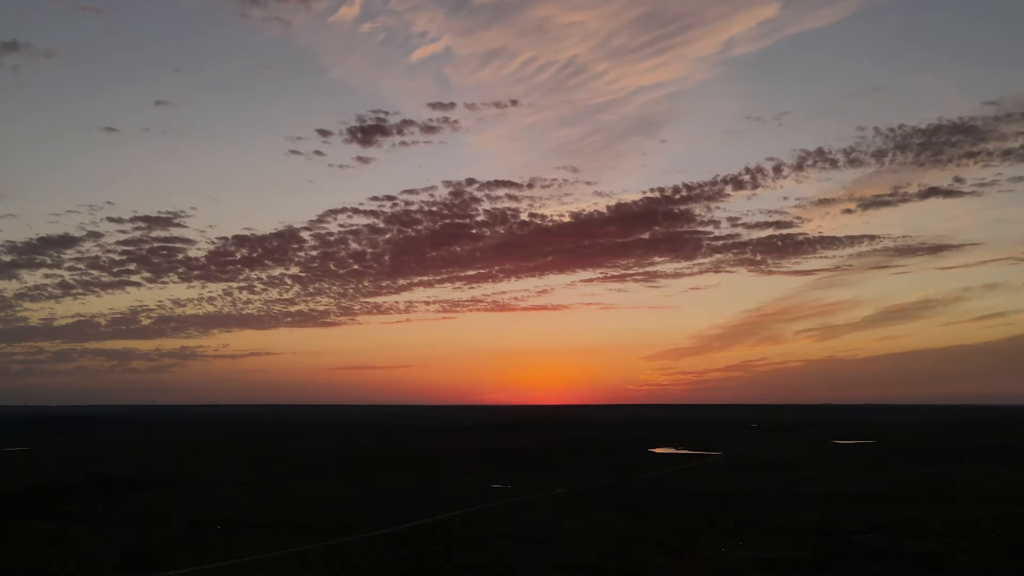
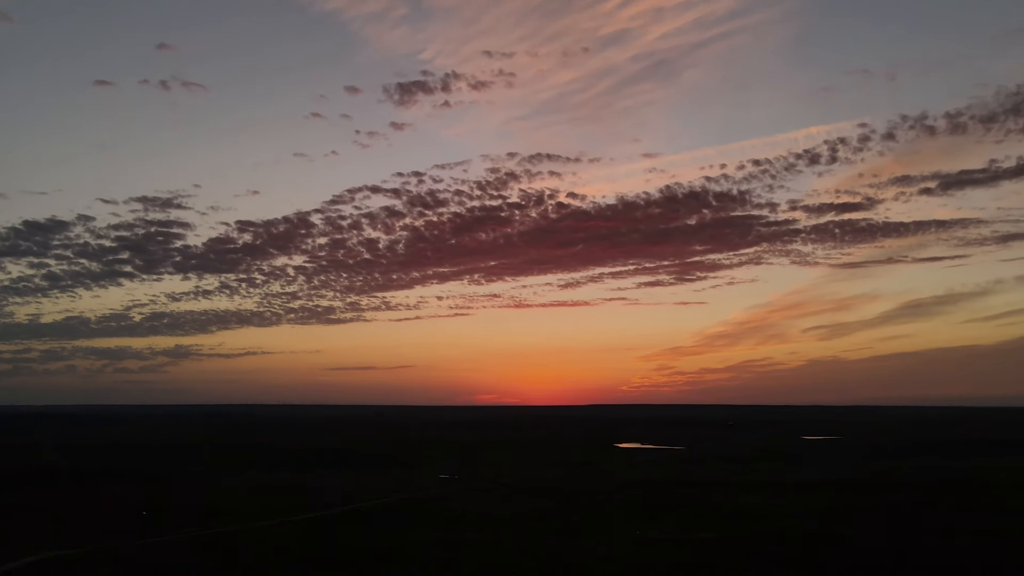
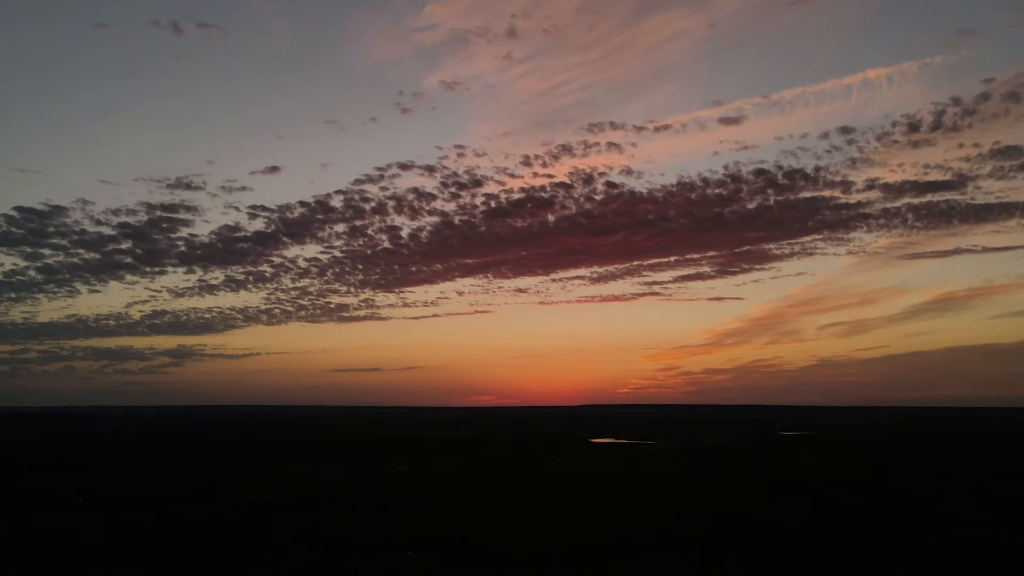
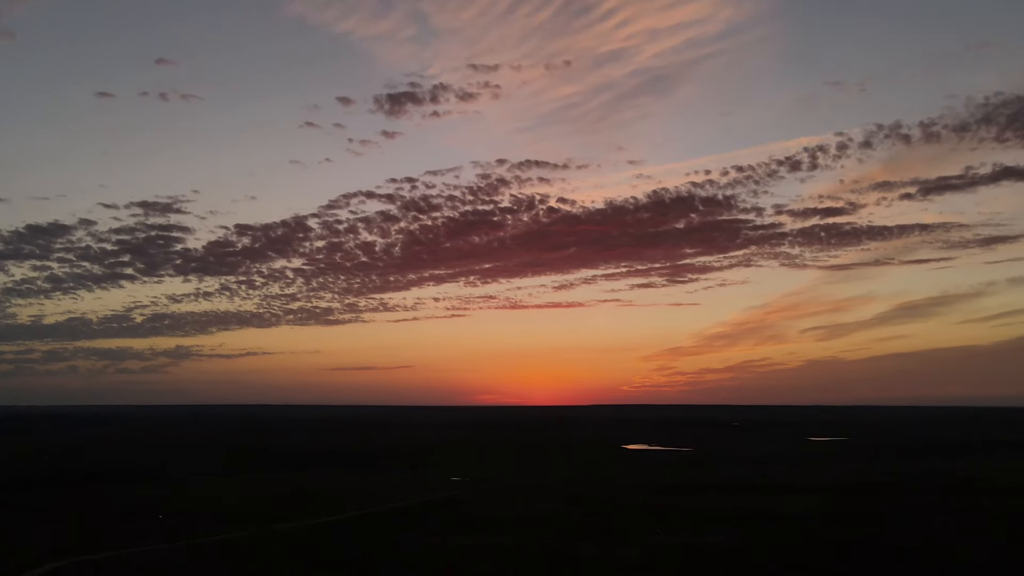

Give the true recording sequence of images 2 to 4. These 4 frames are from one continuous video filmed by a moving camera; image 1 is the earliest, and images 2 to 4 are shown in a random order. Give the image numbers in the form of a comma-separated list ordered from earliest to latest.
4, 2, 3
